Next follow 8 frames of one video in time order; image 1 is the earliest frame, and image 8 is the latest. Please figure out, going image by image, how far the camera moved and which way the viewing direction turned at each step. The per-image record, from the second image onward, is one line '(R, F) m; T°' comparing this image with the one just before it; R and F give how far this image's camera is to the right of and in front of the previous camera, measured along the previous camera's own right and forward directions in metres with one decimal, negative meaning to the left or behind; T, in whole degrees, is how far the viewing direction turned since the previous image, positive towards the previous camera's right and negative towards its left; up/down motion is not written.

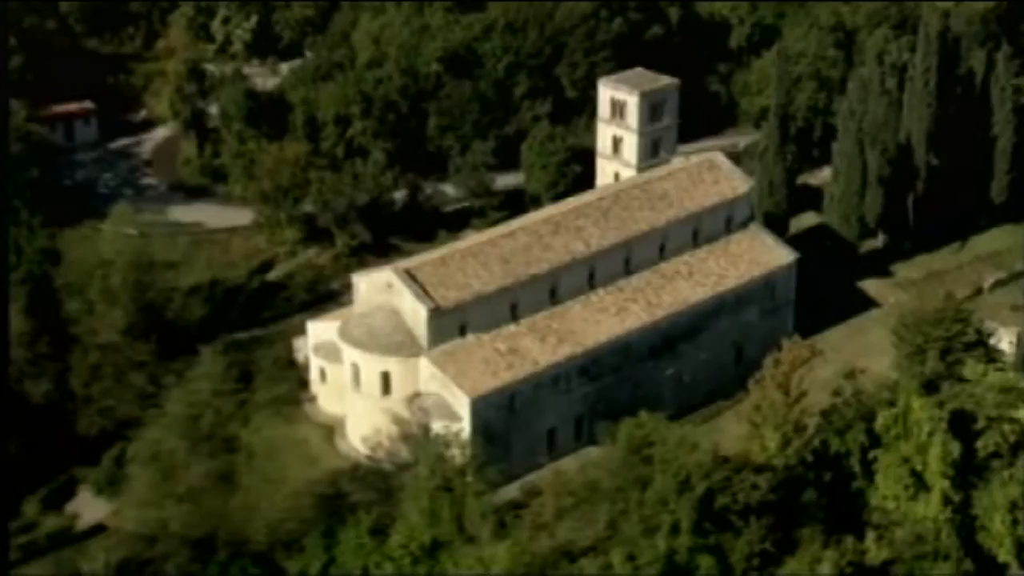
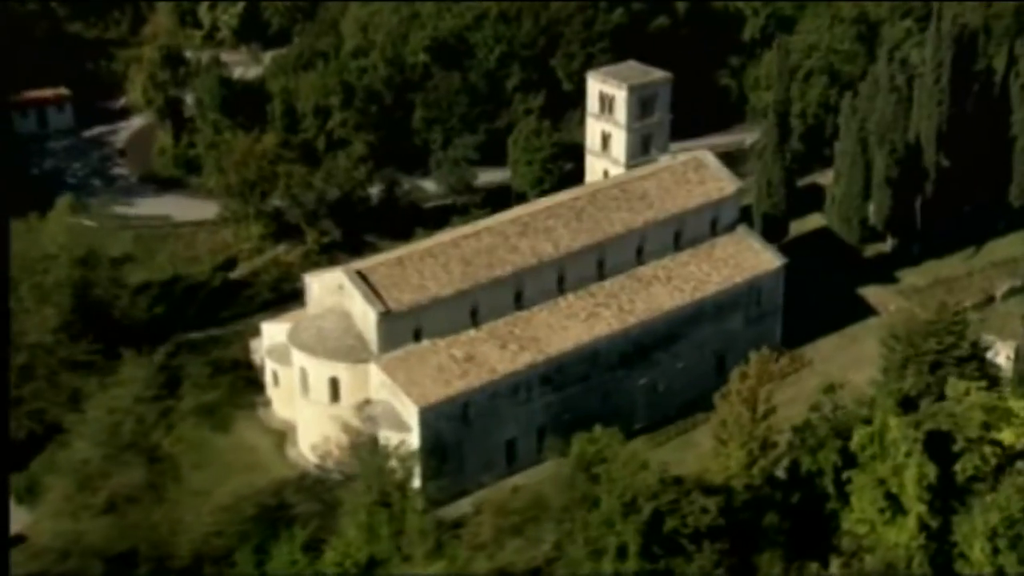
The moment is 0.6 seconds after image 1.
(+3.2, +2.6) m; -2°
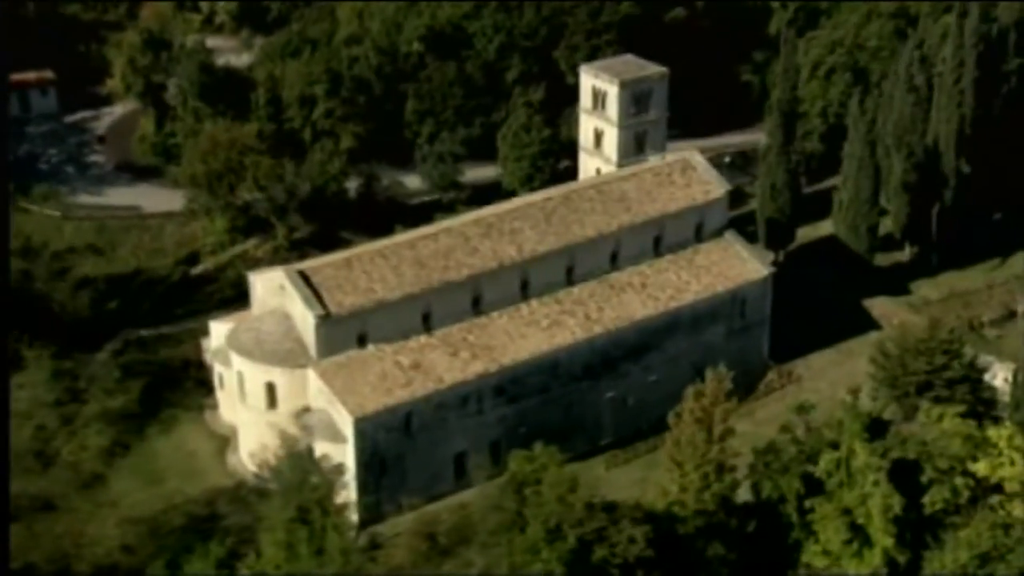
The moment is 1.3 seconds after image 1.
(+4.1, +2.9) m; -4°
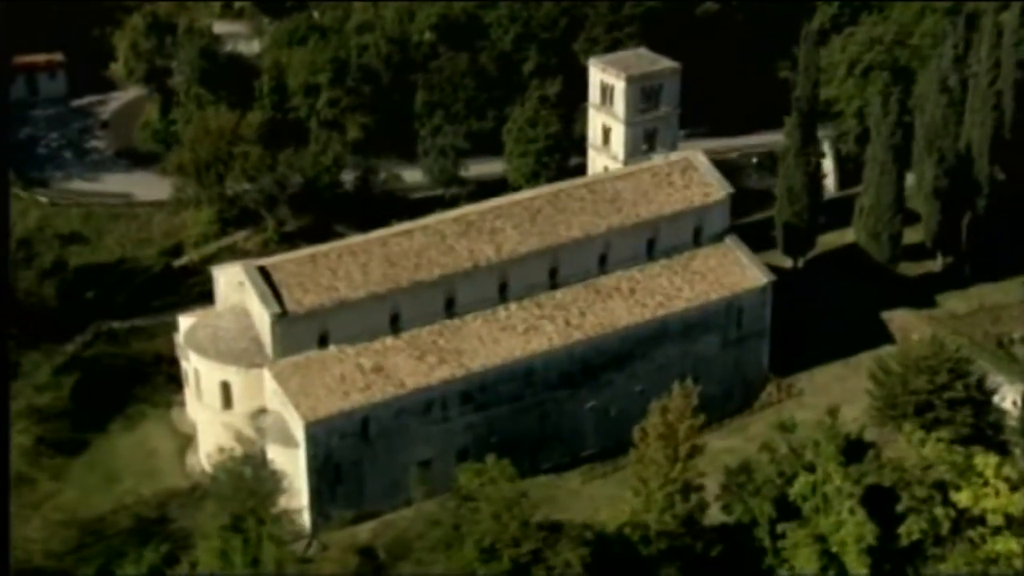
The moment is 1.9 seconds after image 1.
(+3.7, +2.3) m; -4°
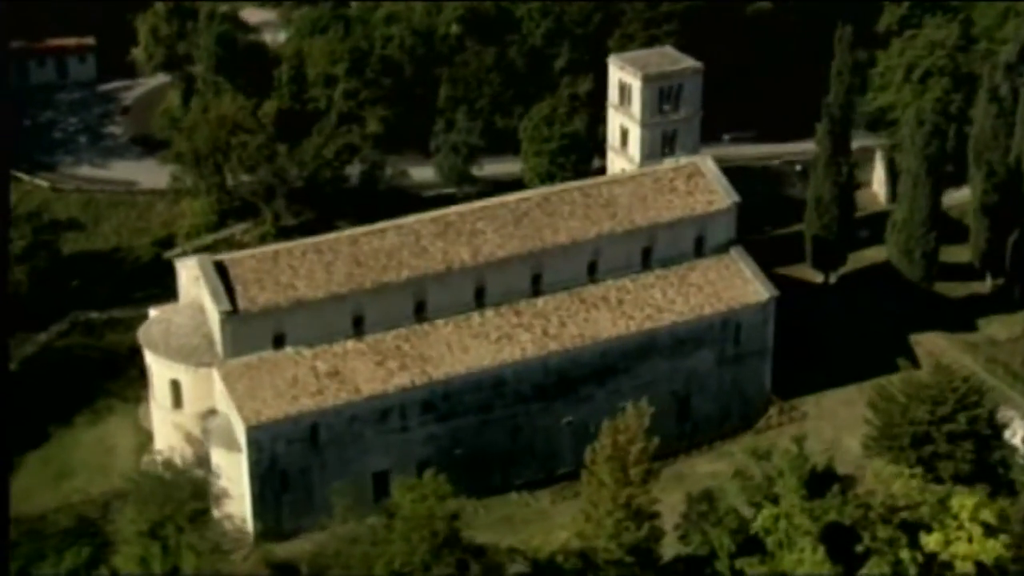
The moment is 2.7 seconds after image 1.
(+4.8, +2.6) m; -5°
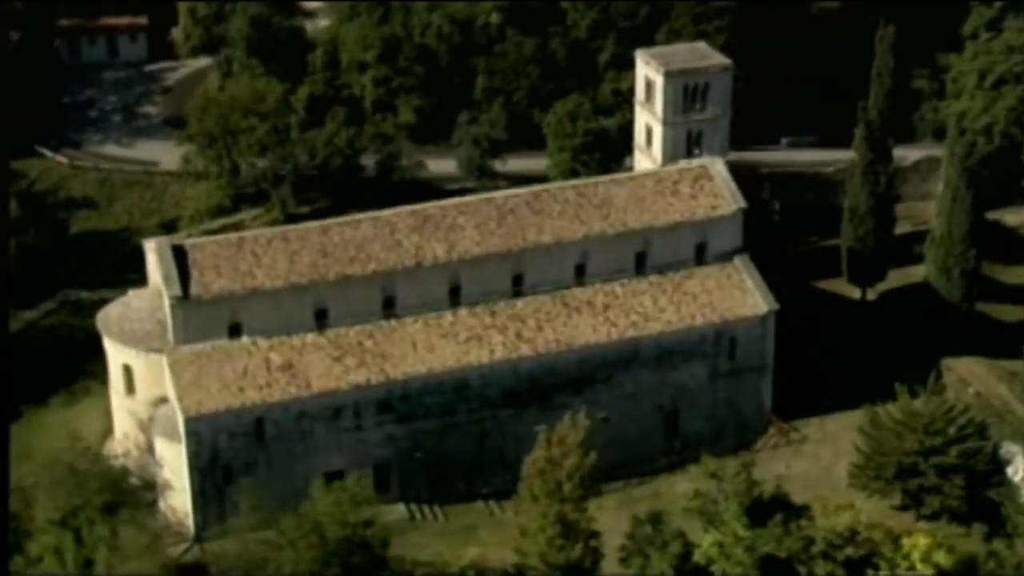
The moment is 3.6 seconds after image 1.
(+5.5, +2.4) m; -7°
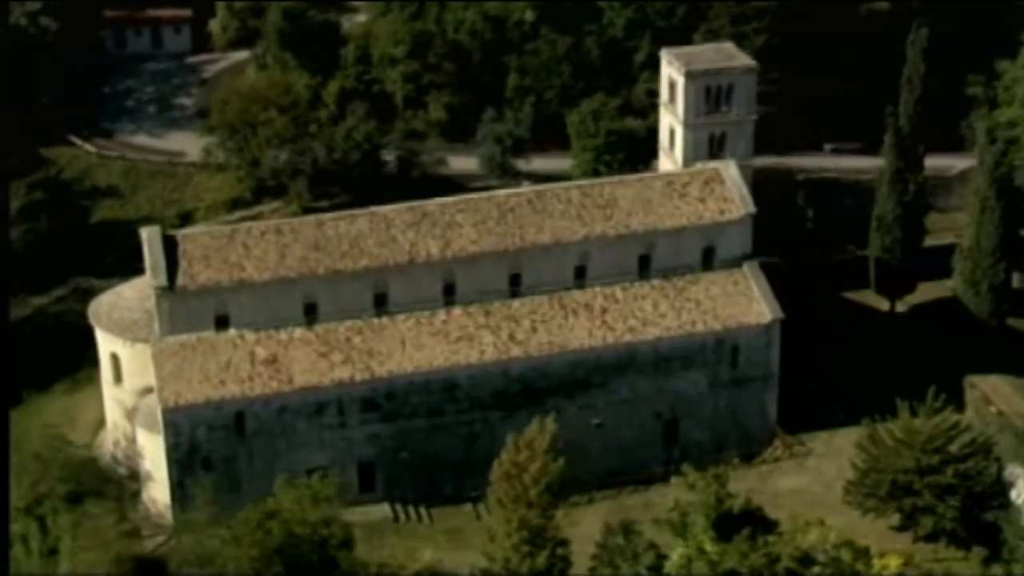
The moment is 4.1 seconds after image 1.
(+3.1, +1.0) m; -4°
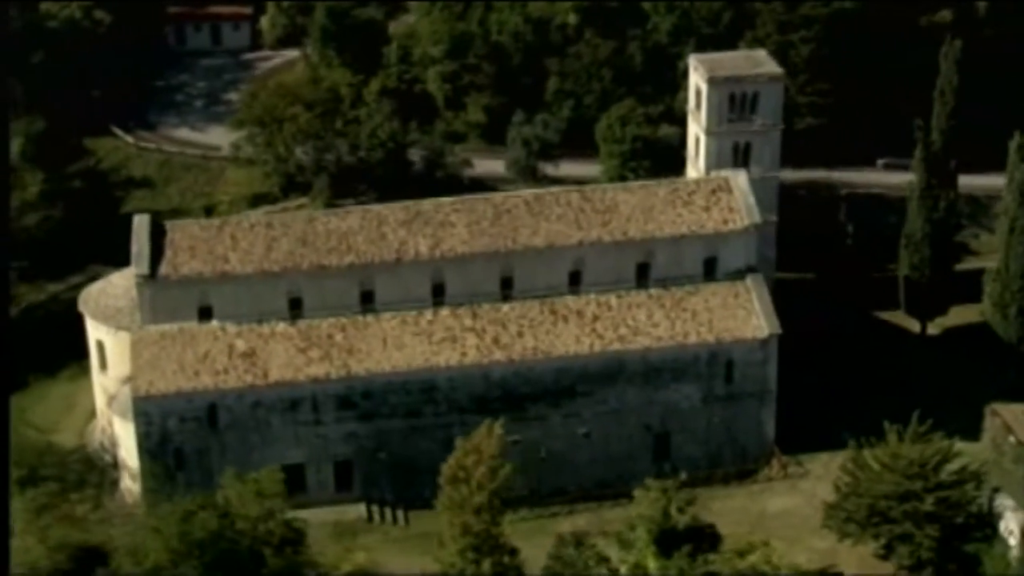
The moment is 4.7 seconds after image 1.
(+4.2, +1.1) m; -6°
